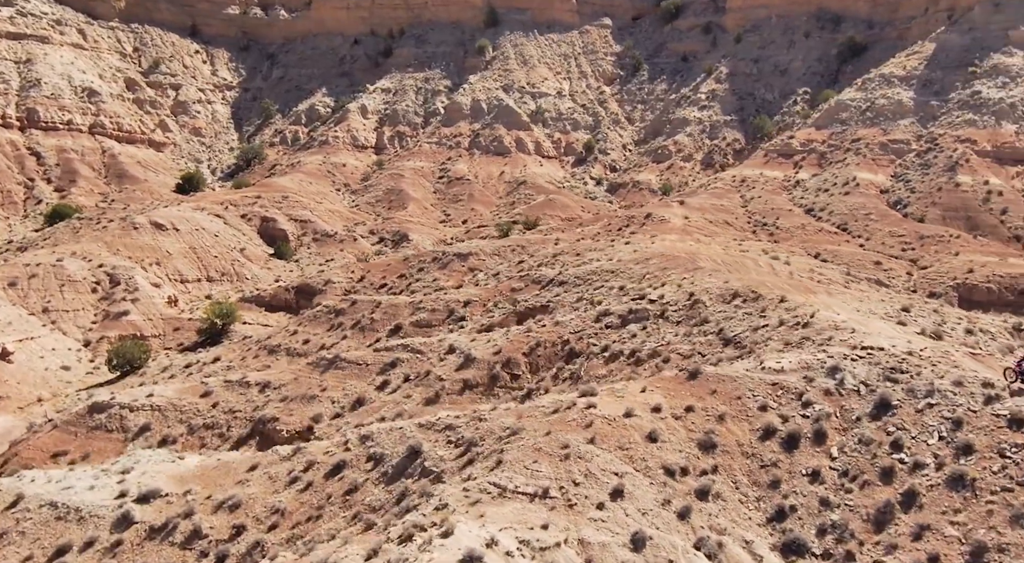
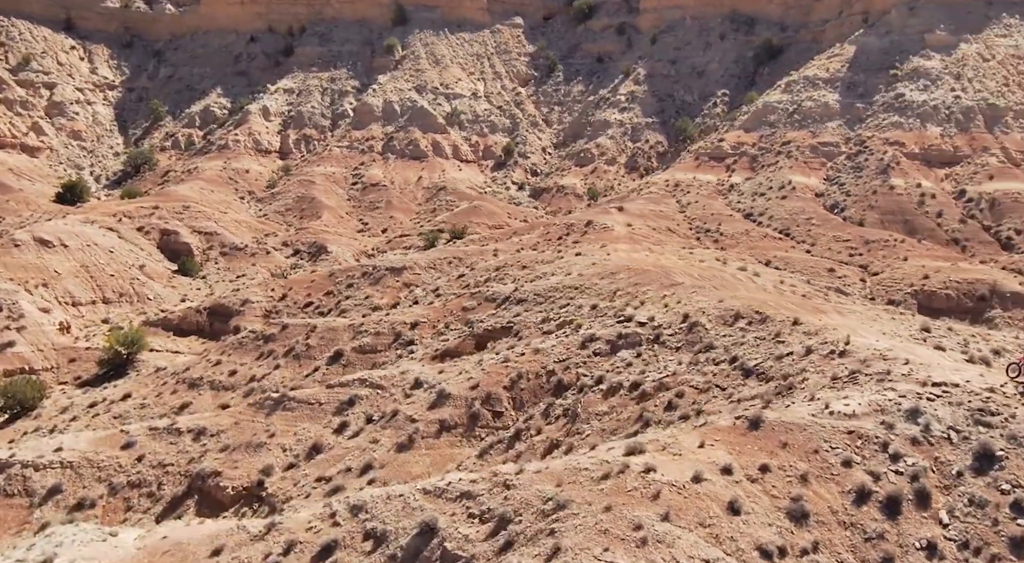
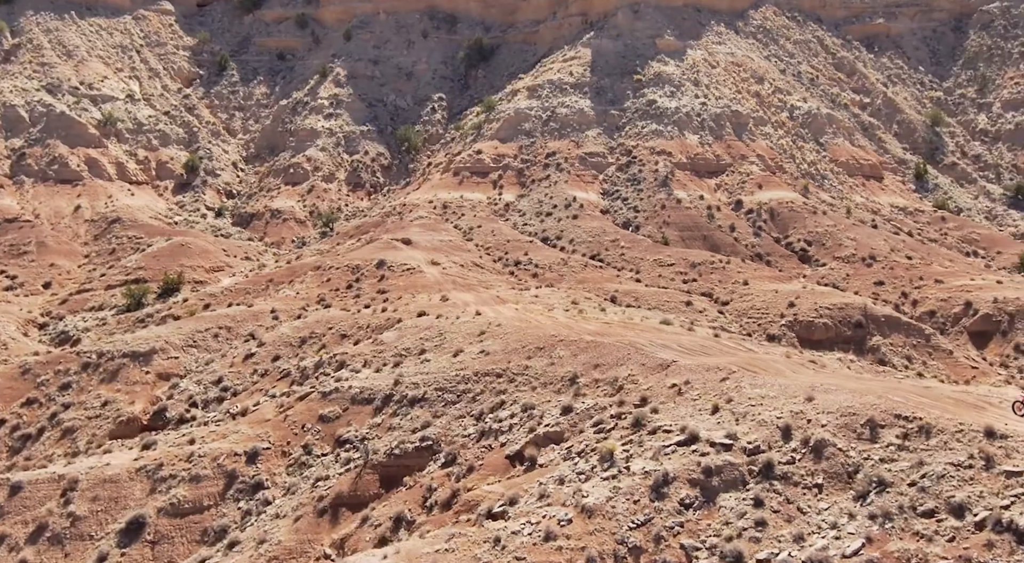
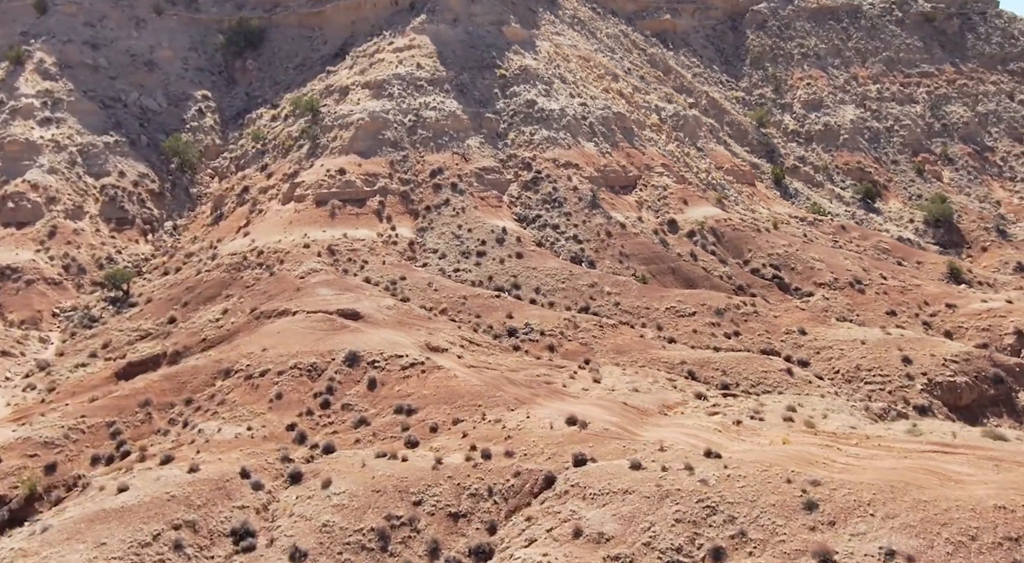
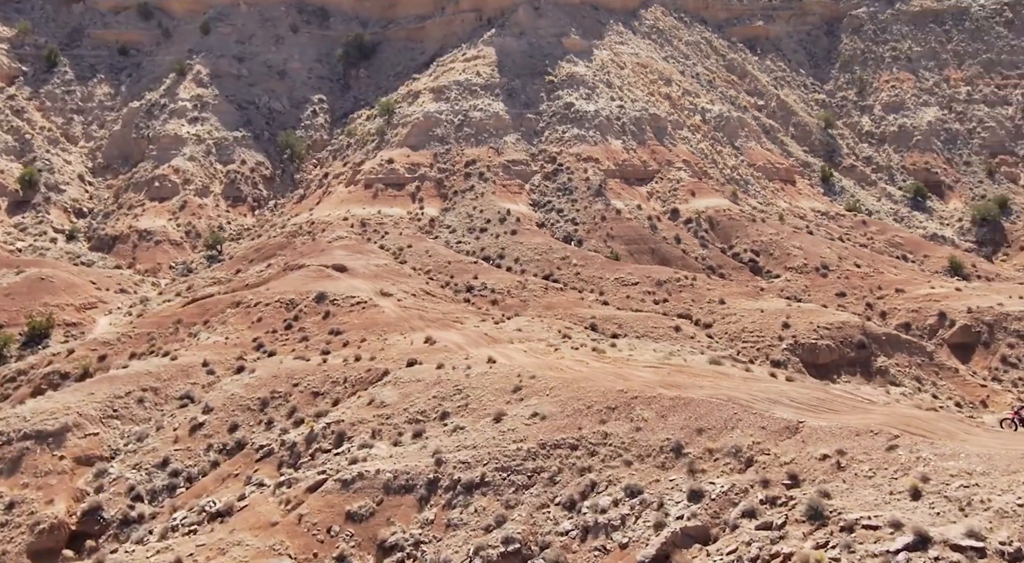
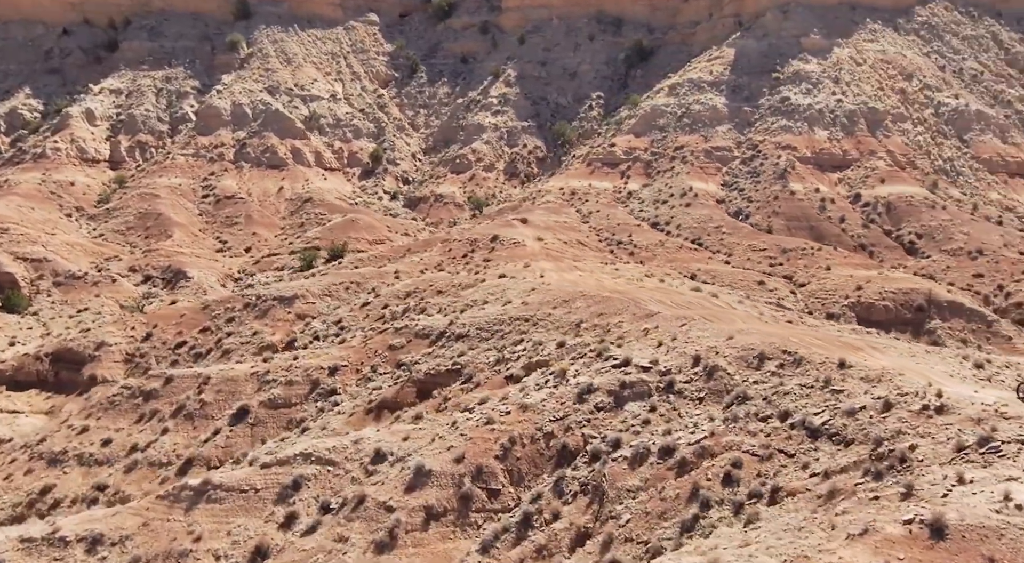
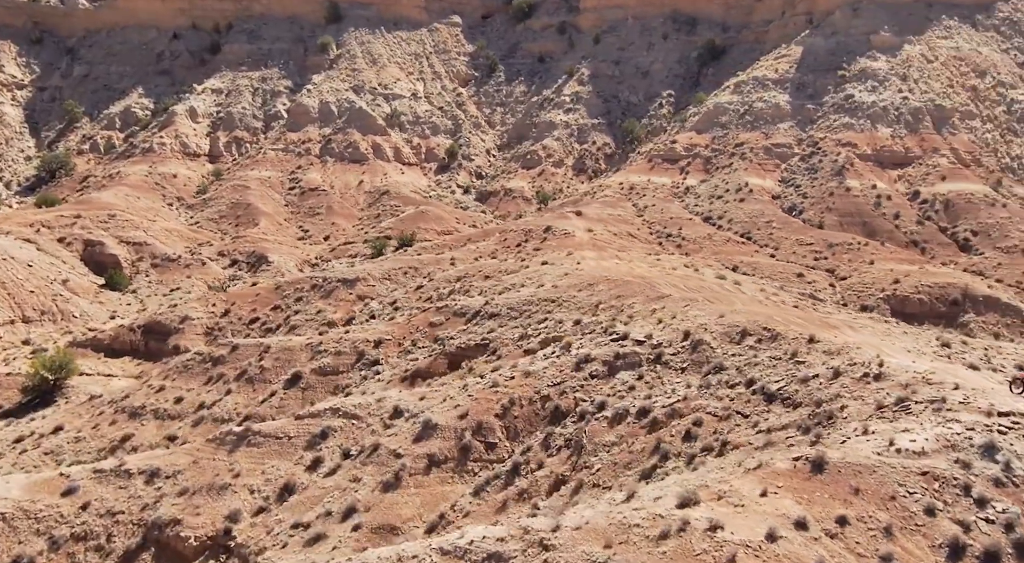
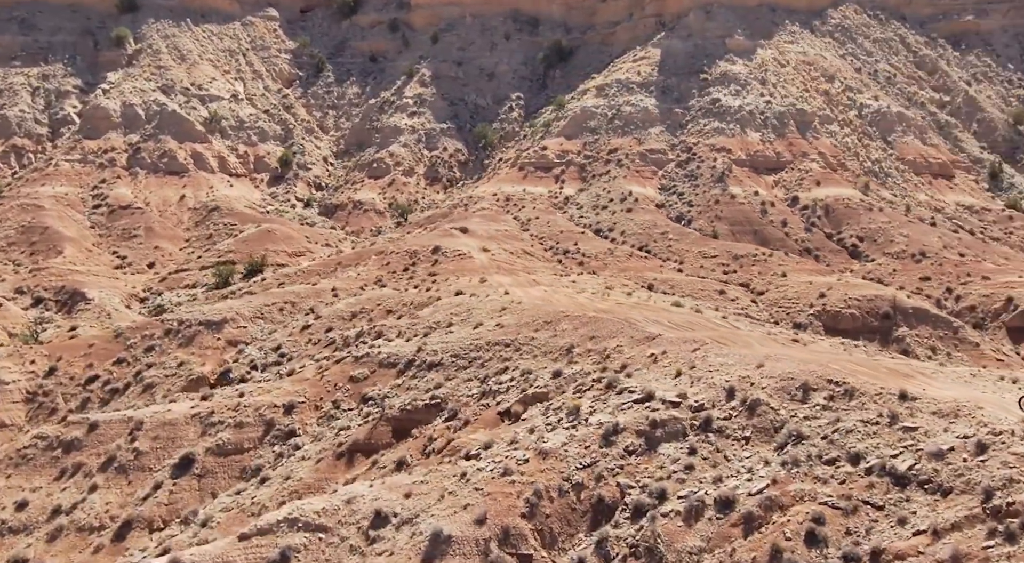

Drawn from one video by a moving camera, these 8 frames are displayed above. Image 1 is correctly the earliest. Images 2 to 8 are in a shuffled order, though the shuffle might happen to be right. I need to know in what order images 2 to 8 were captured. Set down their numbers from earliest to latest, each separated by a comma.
2, 7, 6, 8, 3, 5, 4
